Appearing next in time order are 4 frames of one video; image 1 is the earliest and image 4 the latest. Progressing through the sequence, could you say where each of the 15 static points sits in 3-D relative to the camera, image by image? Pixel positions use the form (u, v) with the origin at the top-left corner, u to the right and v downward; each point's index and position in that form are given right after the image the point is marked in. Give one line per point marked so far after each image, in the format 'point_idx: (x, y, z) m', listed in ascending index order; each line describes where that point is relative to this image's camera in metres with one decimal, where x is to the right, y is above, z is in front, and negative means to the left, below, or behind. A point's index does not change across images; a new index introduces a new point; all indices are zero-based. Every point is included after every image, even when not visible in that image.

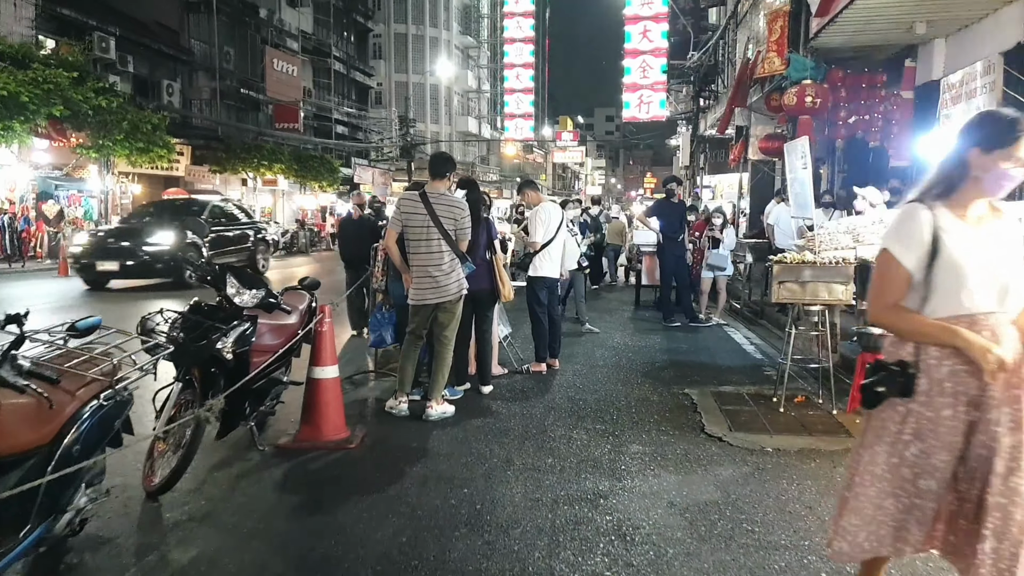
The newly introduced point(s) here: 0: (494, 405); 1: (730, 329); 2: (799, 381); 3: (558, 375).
0: (-0.1, -0.7, +5.9) m
1: (+2.2, -0.4, +10.3) m
2: (+1.9, -0.6, +6.6) m
3: (+0.3, -0.6, +7.0) m
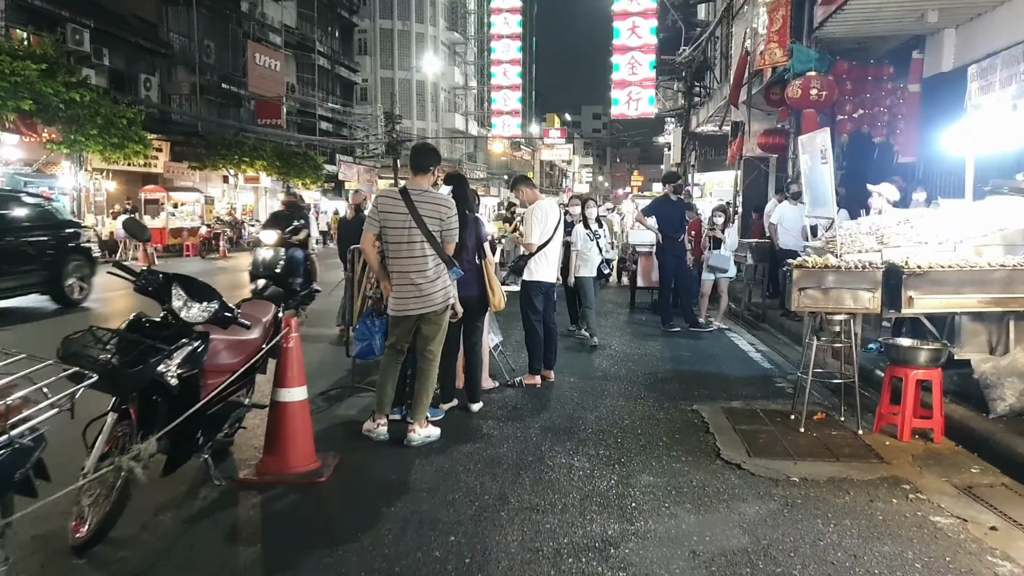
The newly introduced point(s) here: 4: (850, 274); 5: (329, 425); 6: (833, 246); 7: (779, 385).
0: (-0.1, -0.7, +5.3) m
1: (+2.1, -0.5, +9.7) m
2: (+1.8, -0.7, +6.1) m
3: (+0.3, -0.6, +6.4) m
4: (+1.8, +0.1, +5.4) m
5: (-1.0, -0.7, +5.3) m
6: (+1.9, +0.2, +5.9) m
7: (+1.8, -0.7, +6.9) m
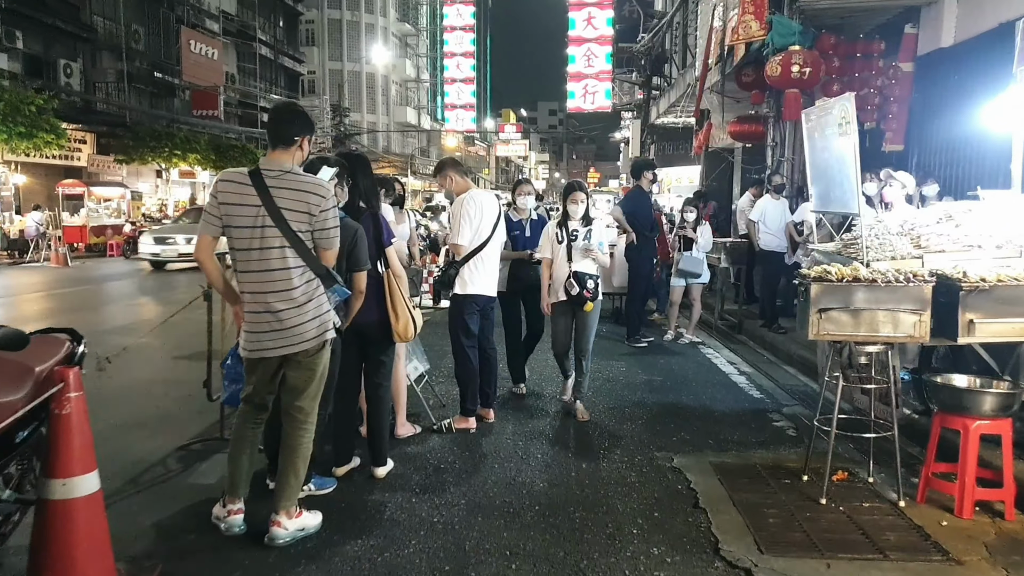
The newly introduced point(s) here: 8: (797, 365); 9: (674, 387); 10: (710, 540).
0: (-0.5, -0.8, +3.8) m
1: (+1.6, -0.5, +8.3) m
2: (+1.5, -0.7, +4.7) m
3: (-0.1, -0.7, +5.0) m
4: (+1.5, 0.0, +3.9) m
5: (-1.3, -0.8, +3.8) m
6: (+1.5, +0.2, +4.5) m
7: (+1.4, -0.7, +5.5) m
8: (+2.1, -0.6, +7.4) m
9: (+1.1, -0.6, +6.6) m
10: (+0.7, -0.9, +3.5) m
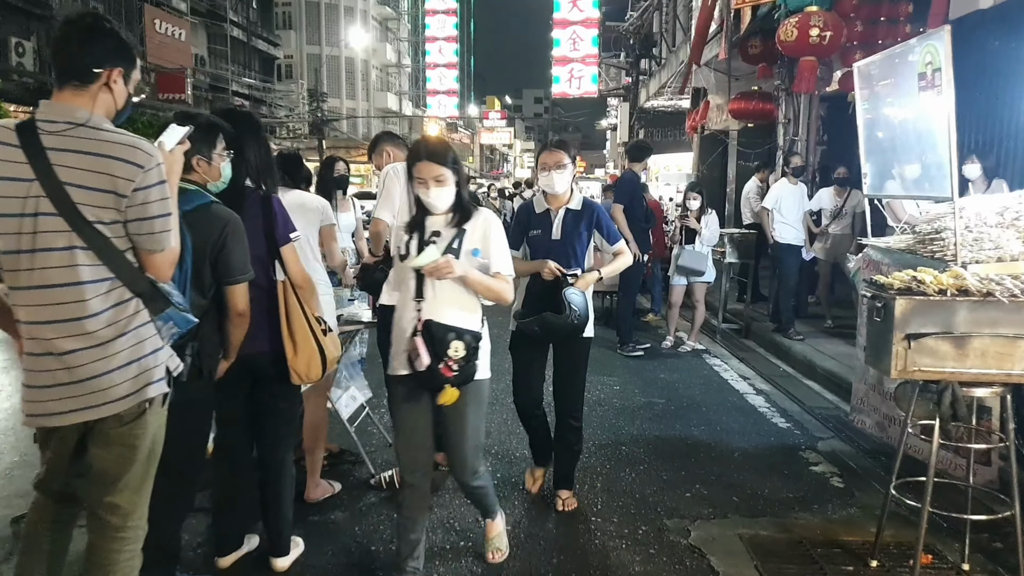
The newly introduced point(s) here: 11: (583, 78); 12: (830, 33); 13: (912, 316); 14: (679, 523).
0: (-0.6, -0.9, +2.6) m
1: (+1.4, -0.5, +7.1) m
2: (+1.3, -0.8, +3.4) m
3: (-0.3, -0.8, +3.7) m
4: (+1.3, -0.1, +2.7) m
5: (-1.4, -0.9, +2.5) m
6: (+1.4, +0.1, +3.3) m
7: (+1.3, -0.8, +4.3) m
8: (+1.9, -0.6, +6.2) m
9: (+0.9, -0.7, +5.3) m
10: (+0.6, -0.9, +2.3) m
11: (+1.4, +4.2, +19.5) m
12: (+2.5, +2.0, +7.9) m
13: (+1.1, -0.1, +2.7) m
14: (+0.6, -0.8, +3.6) m
